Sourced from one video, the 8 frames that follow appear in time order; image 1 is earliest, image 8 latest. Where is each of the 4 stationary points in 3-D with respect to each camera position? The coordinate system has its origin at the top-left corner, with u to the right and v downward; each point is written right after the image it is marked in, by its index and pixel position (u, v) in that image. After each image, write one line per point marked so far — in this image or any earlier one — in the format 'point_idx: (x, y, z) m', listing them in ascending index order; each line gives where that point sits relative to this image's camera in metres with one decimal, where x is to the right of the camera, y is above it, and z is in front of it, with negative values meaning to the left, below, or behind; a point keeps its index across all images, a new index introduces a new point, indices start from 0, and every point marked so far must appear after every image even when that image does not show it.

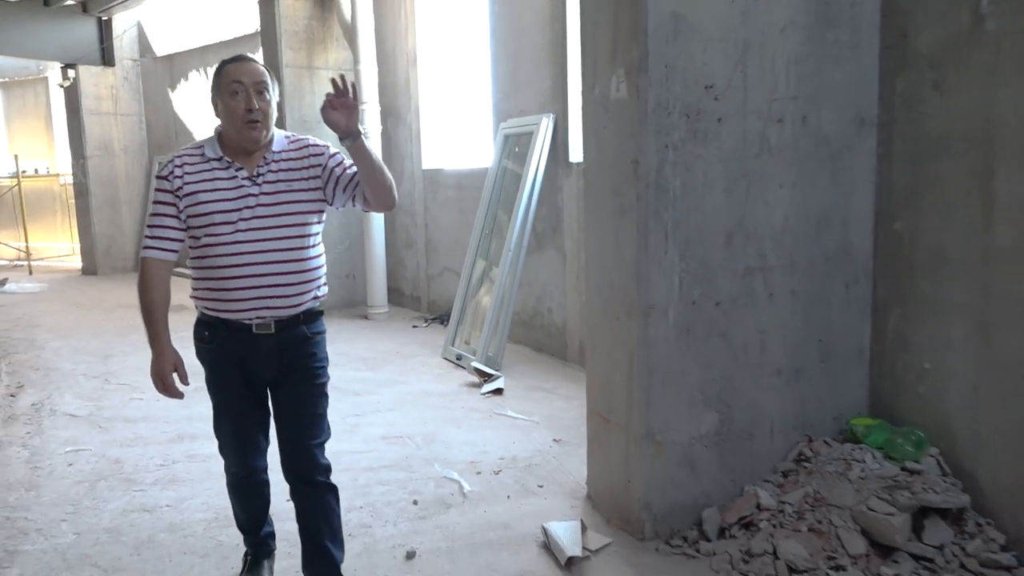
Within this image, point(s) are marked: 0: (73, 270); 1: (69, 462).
0: (-5.8, +0.2, +10.8) m
1: (-1.9, -0.7, +3.5) m
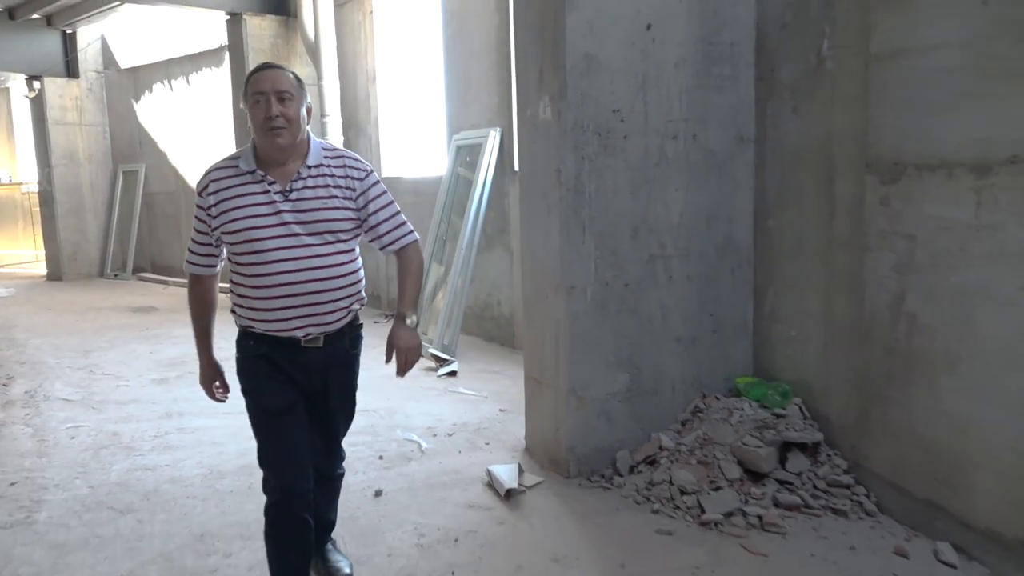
0: (-6.5, +0.2, +11.0) m
1: (-2.1, -0.7, +4.0) m
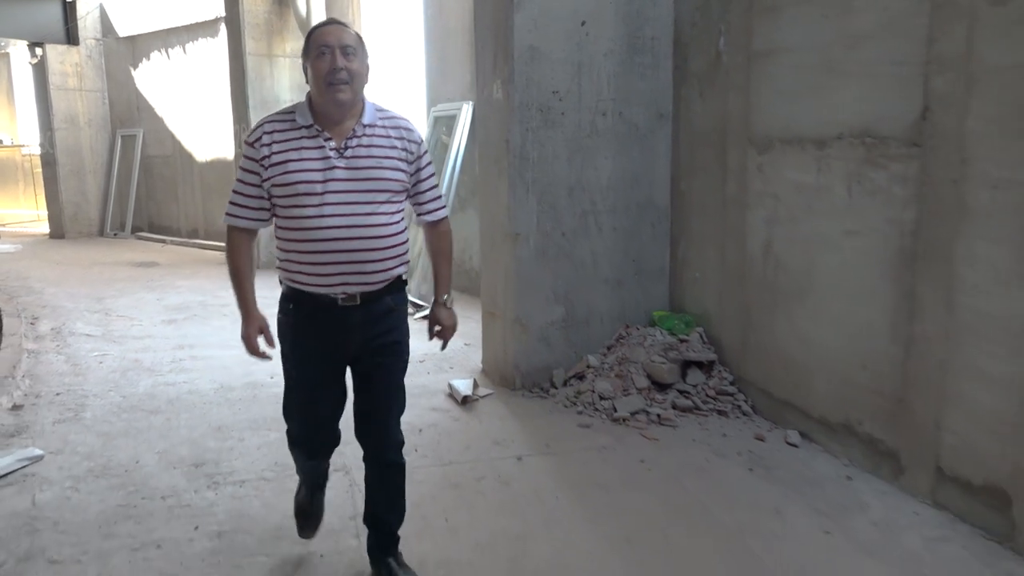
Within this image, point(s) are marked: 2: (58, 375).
0: (-6.8, +0.8, +11.6) m
1: (-2.4, -0.4, +4.7) m
2: (-2.4, -0.5, +4.3) m
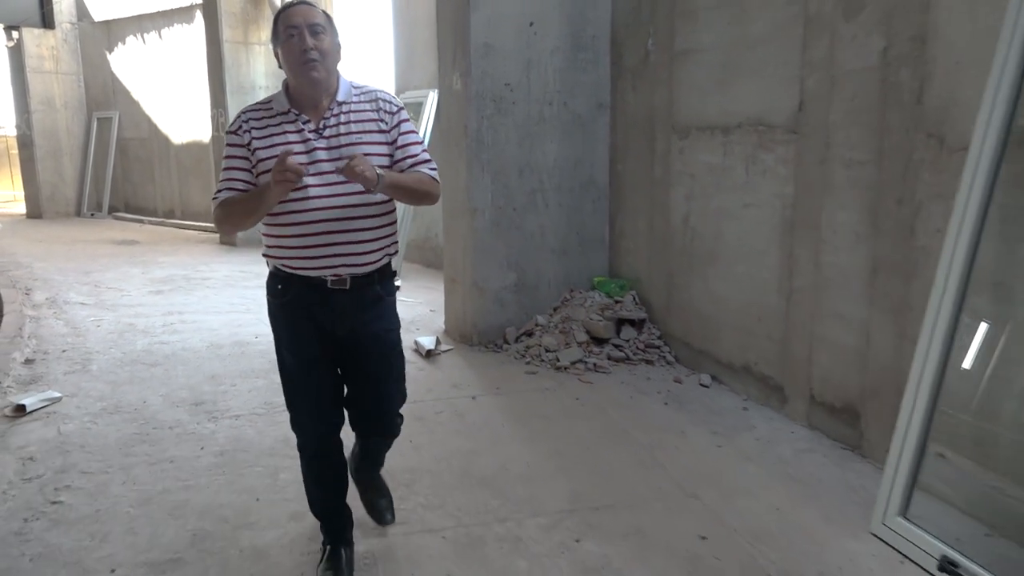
0: (-7.3, +1.1, +11.9) m
1: (-2.6, -0.2, +5.1) m
2: (-2.7, -0.3, +4.8) m
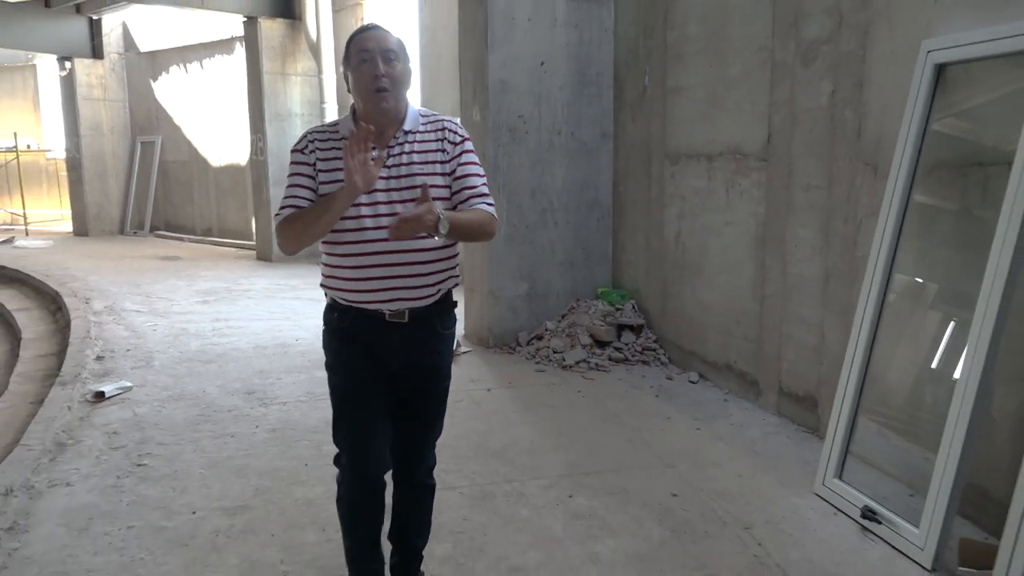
0: (-7.0, +0.9, +12.6) m
1: (-2.5, -0.3, +5.7) m
2: (-2.6, -0.3, +5.4) m
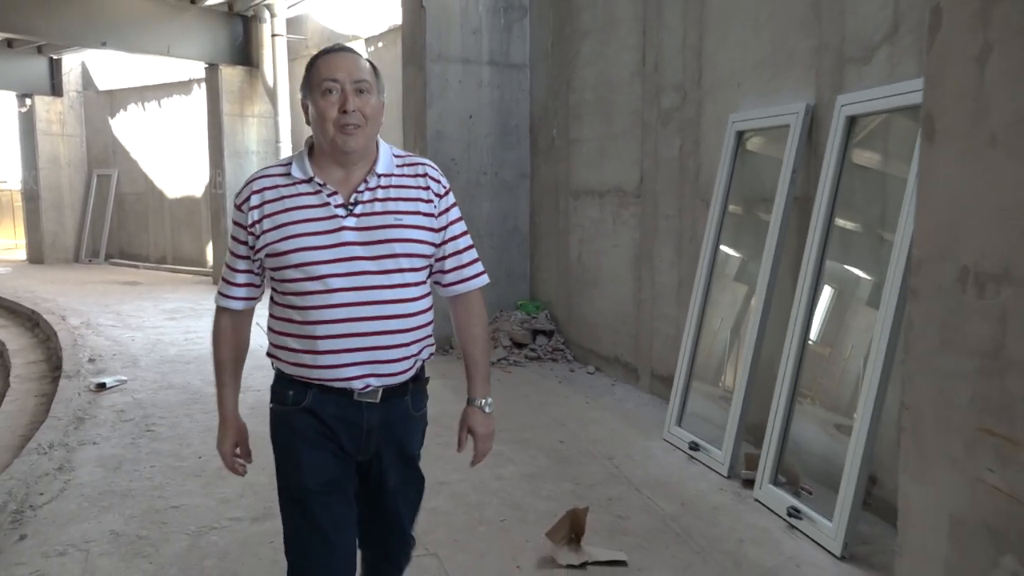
0: (-8.0, +0.4, +13.2) m
1: (-3.1, -0.4, +6.5) m
2: (-3.1, -0.4, +6.2) m
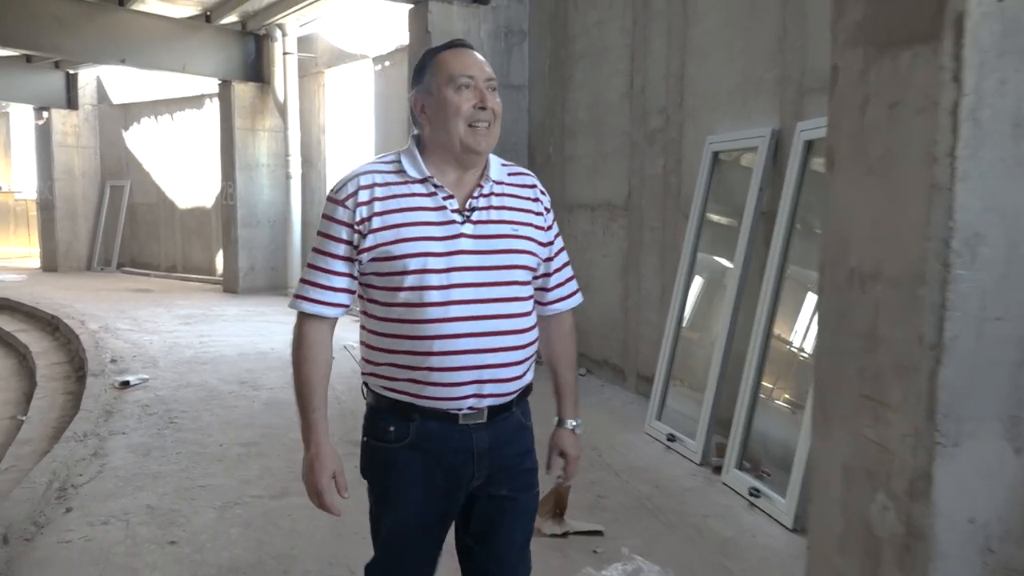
0: (-8.0, +0.3, +13.5) m
1: (-3.1, -0.5, +6.9) m
2: (-3.1, -0.5, +6.5) m
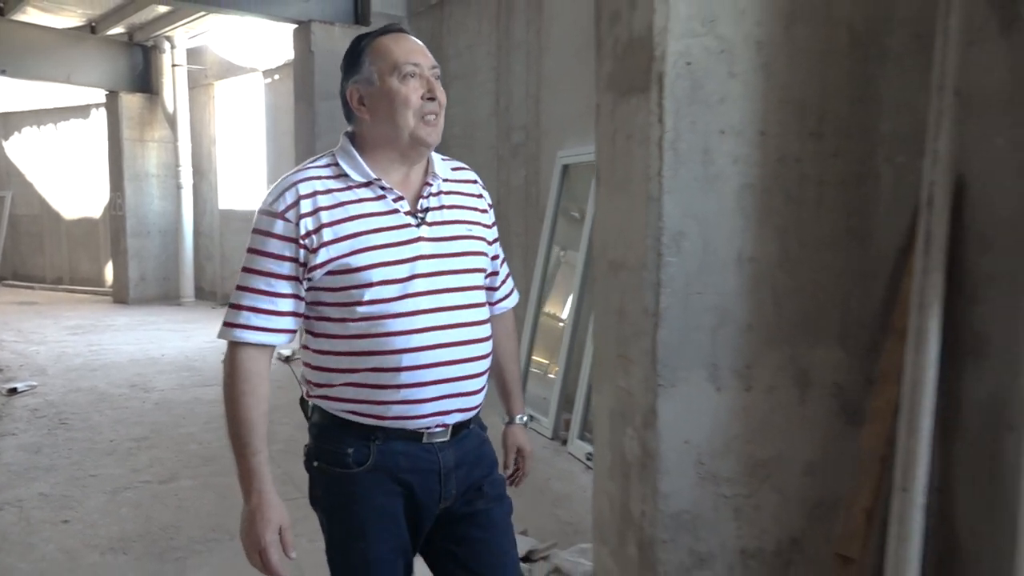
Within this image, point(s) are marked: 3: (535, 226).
0: (-9.7, +0.1, +13.0) m
1: (-4.1, -0.5, +6.9) m
2: (-4.1, -0.6, +6.6) m
3: (+0.1, +0.4, +5.1) m
